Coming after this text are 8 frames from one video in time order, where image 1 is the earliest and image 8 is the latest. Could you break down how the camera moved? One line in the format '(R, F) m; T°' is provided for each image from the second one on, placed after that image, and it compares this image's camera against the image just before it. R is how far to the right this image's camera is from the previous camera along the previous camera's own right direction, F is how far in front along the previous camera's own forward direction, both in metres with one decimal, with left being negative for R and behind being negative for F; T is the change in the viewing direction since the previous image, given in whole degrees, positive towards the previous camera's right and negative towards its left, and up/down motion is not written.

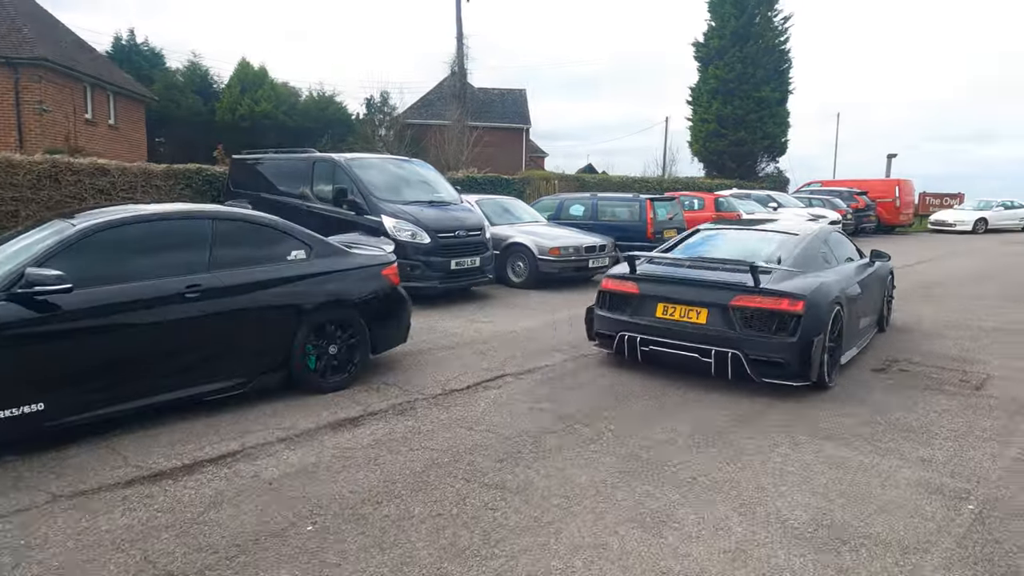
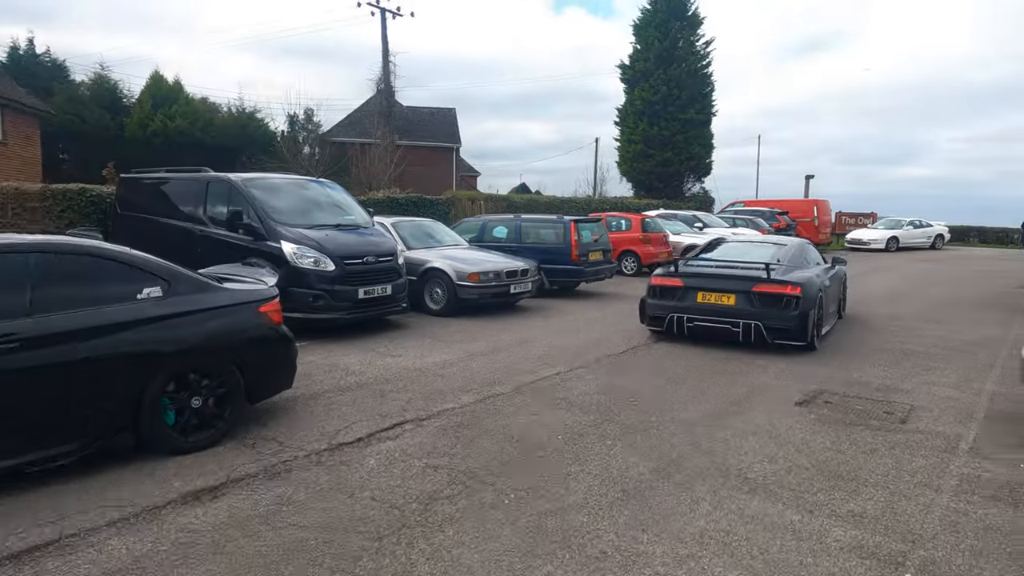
(+0.3, +0.5) m; +5°
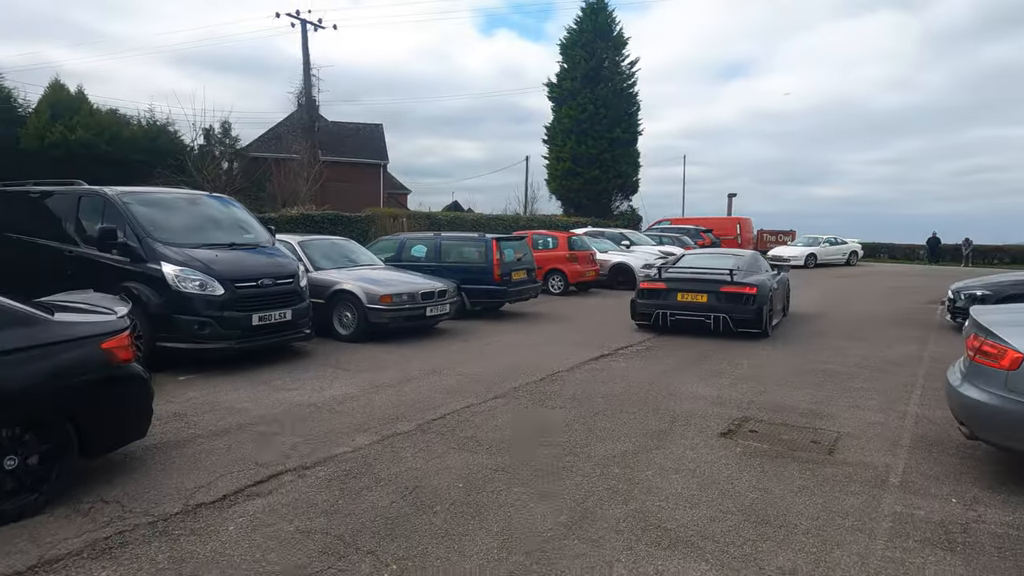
(+0.3, +0.6) m; +6°
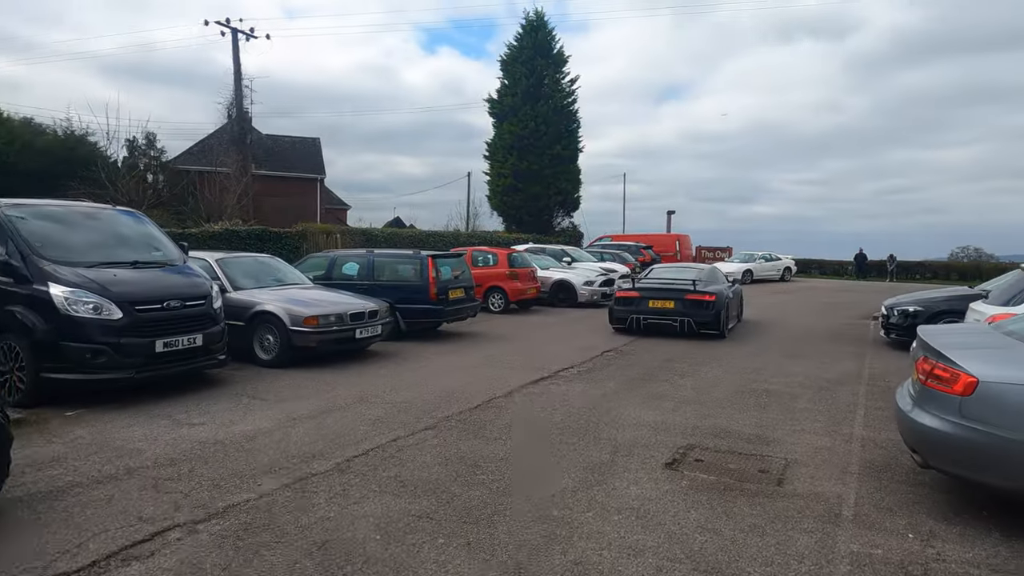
(+0.1, +0.4) m; +5°
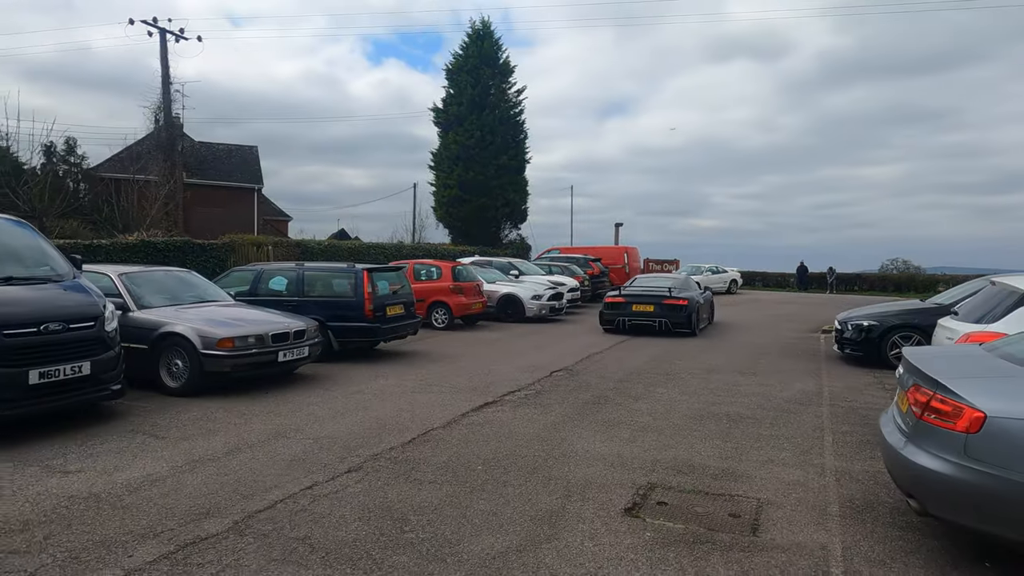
(+0.1, +0.7) m; +4°
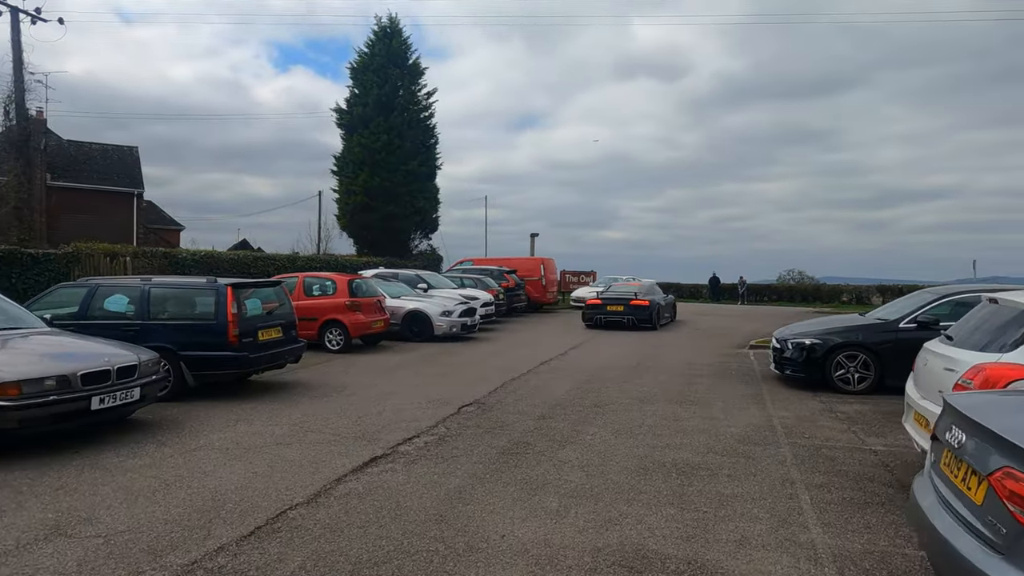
(+0.2, +1.6) m; +7°
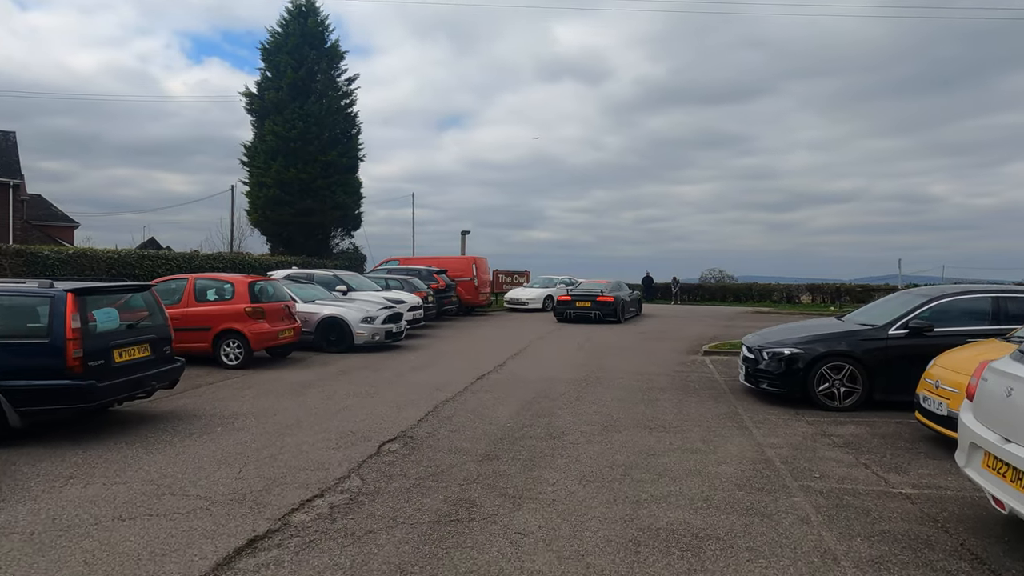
(-0.1, +1.6) m; +6°
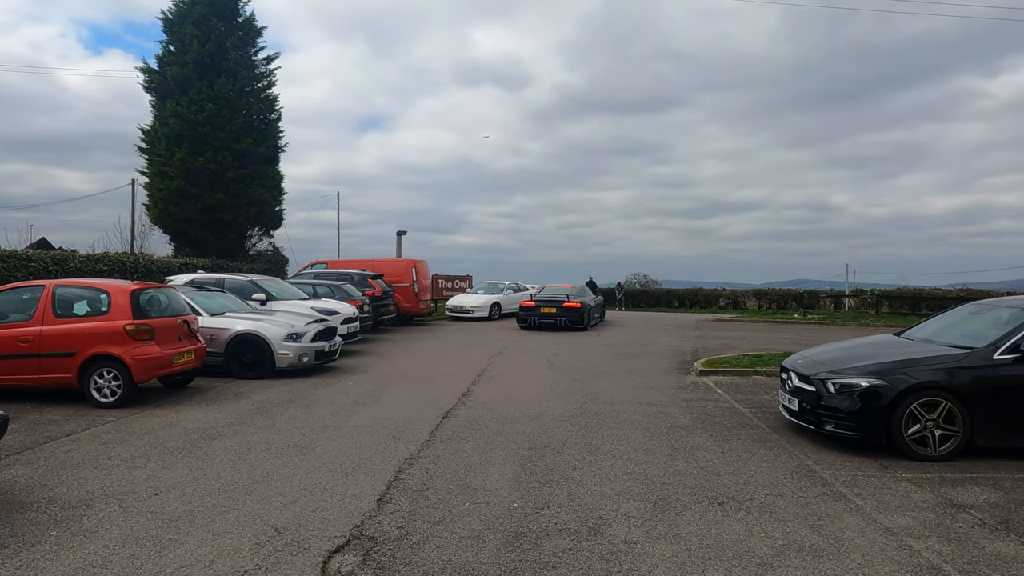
(-0.6, +2.3) m; +6°
